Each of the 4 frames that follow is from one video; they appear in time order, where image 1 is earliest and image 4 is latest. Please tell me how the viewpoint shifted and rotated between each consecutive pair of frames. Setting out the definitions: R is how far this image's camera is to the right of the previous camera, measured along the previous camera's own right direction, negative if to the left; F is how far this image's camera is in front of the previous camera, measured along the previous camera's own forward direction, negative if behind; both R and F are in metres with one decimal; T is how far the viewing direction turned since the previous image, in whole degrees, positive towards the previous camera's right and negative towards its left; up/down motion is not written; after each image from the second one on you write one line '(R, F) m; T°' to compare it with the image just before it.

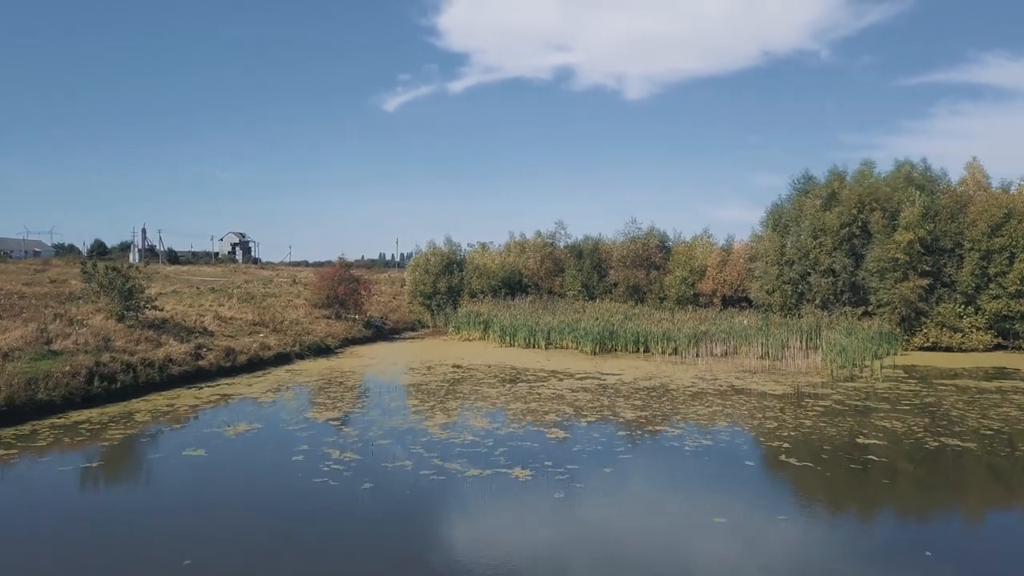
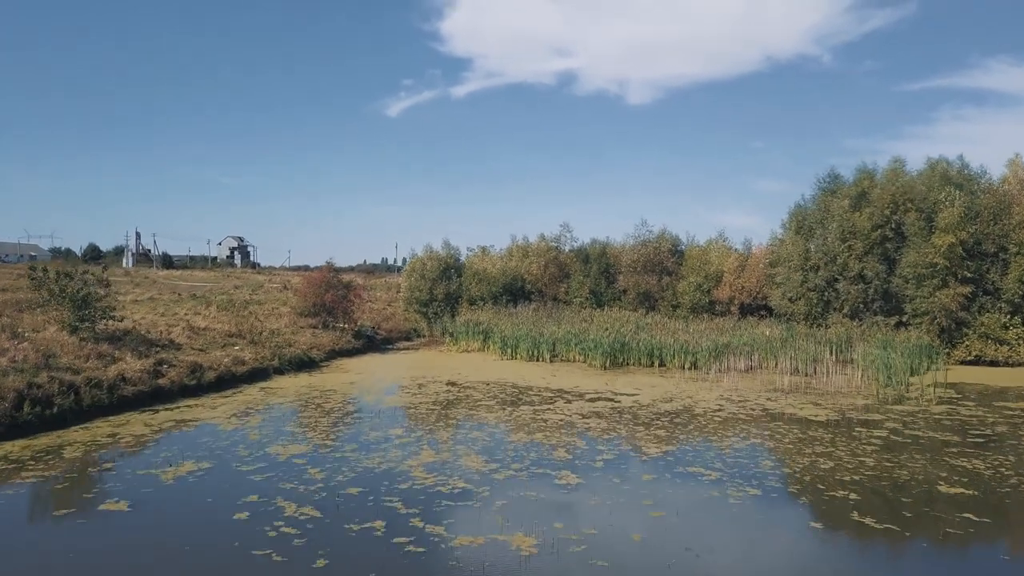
(0.0, +2.0) m; 0°
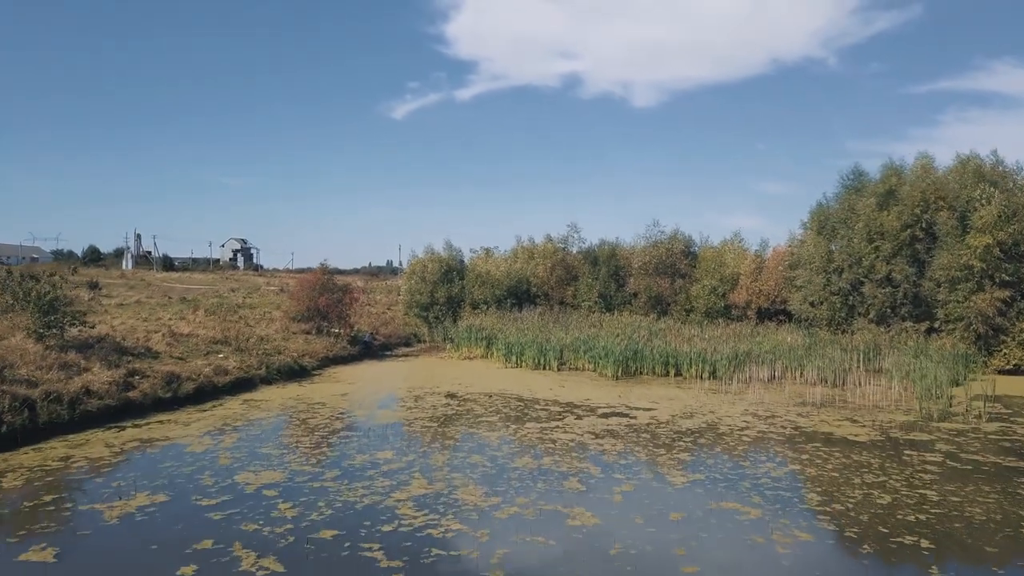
(0.0, +1.3) m; 0°
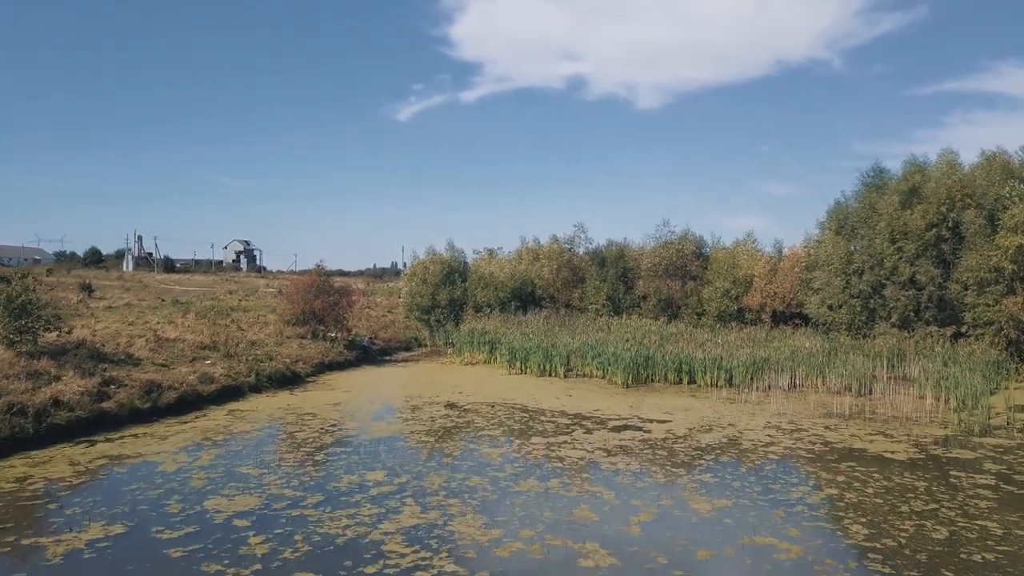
(0.0, +1.0) m; 0°
